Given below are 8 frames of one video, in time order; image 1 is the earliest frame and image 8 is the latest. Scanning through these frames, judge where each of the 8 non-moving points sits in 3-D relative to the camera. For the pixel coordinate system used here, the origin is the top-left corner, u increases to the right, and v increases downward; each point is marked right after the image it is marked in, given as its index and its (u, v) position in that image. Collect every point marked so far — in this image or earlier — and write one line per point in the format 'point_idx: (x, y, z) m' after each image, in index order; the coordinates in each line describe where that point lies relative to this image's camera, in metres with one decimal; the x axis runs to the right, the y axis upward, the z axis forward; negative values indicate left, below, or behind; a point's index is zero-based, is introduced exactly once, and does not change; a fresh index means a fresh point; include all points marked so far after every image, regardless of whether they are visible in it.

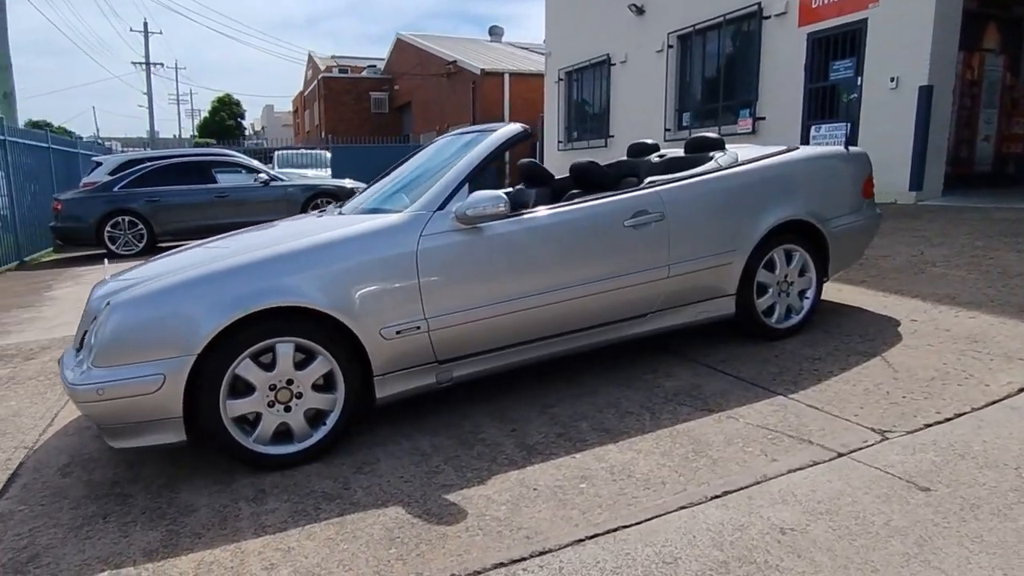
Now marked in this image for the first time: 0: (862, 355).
0: (+2.2, -0.4, +4.2) m
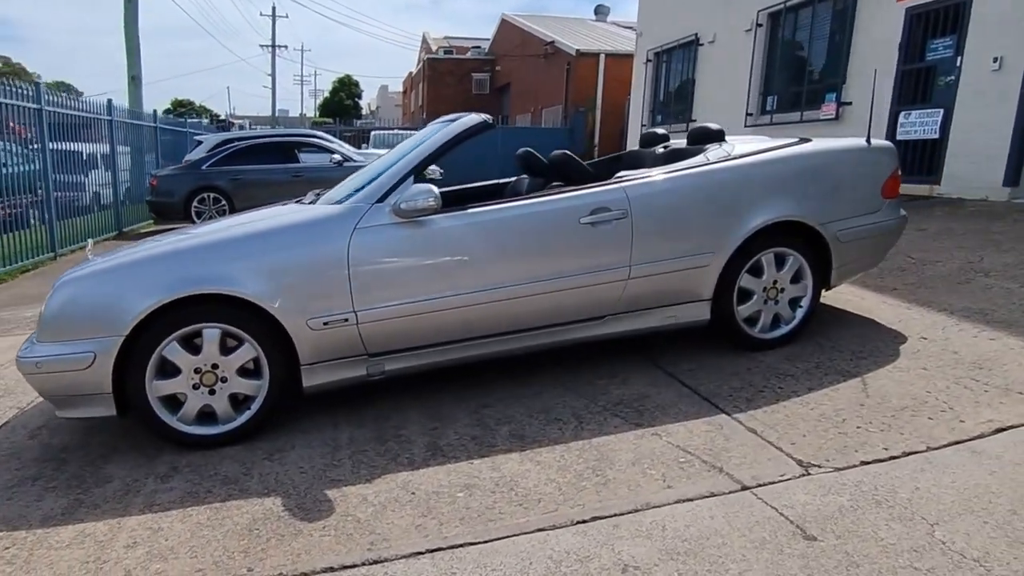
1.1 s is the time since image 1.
0: (+1.8, -0.5, +3.8) m
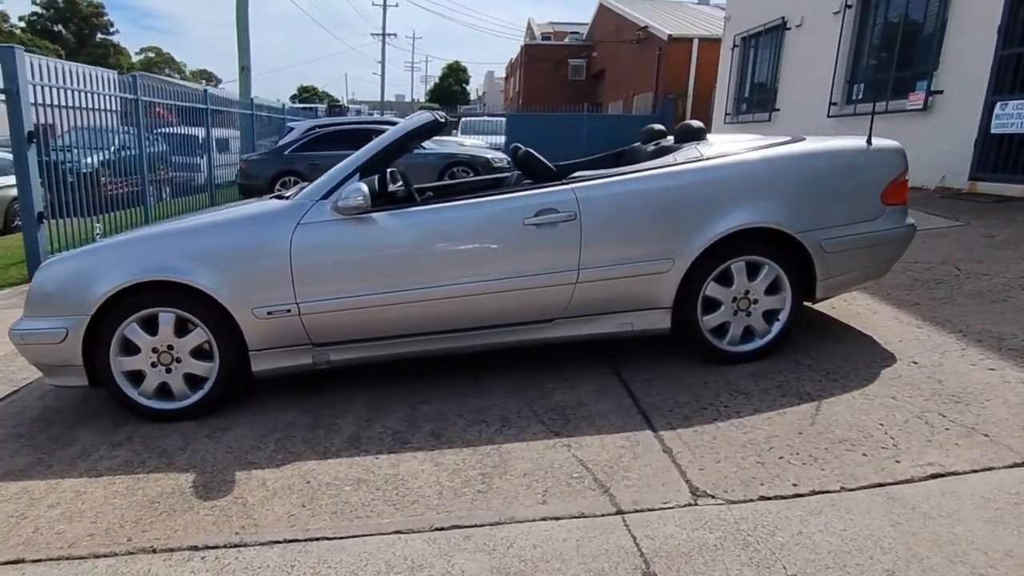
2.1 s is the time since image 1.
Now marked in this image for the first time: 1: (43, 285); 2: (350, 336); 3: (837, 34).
0: (+1.5, -0.6, +3.5) m
1: (-2.4, 0.0, +3.5) m
2: (-0.9, -0.3, +3.7) m
3: (+5.4, +4.2, +11.3) m
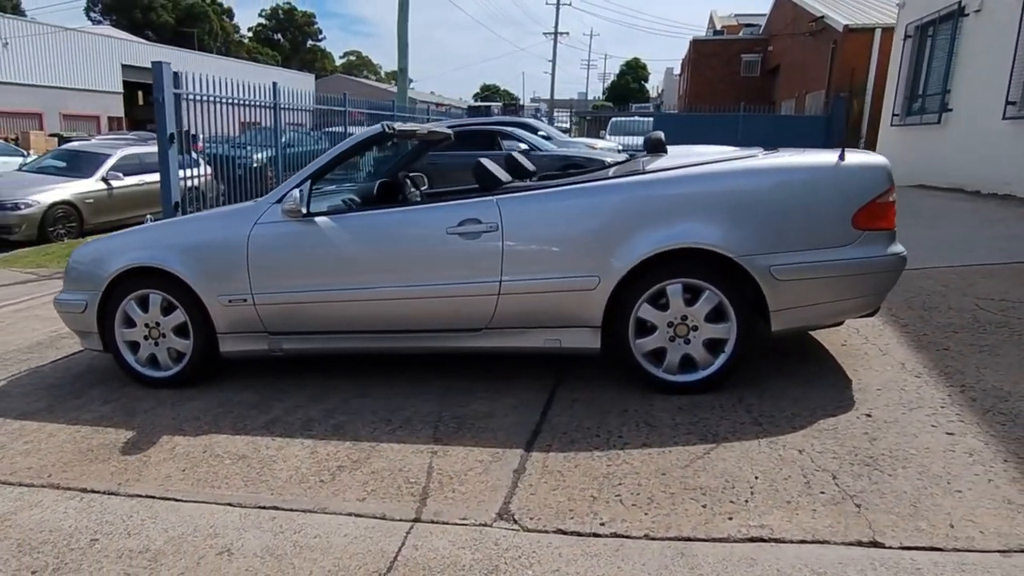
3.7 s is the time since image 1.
0: (+0.9, -0.7, +3.3) m
1: (-2.8, +0.2, +4.3) m
2: (-1.3, -0.2, +4.1) m
3: (+7.2, +3.8, +9.6) m
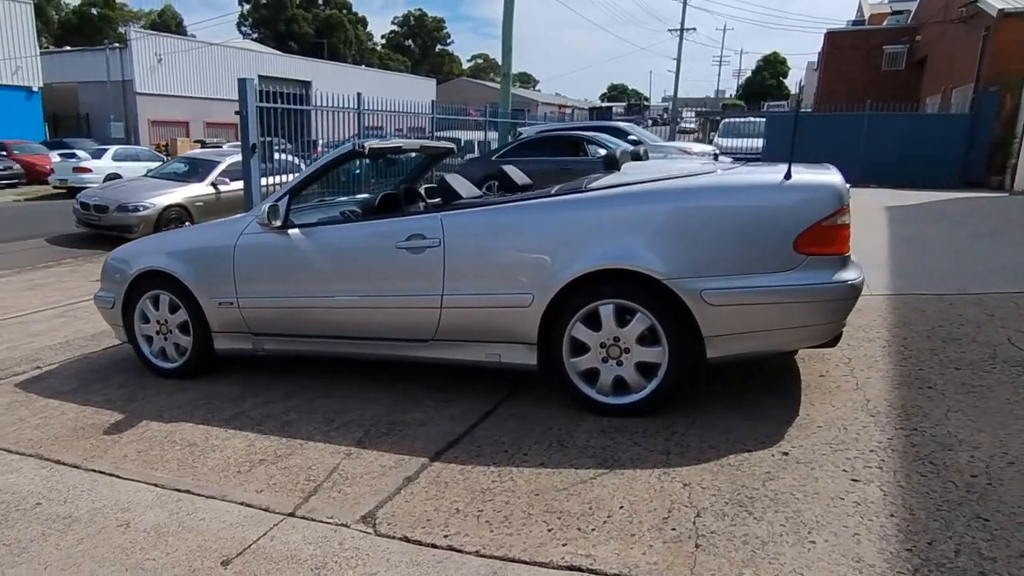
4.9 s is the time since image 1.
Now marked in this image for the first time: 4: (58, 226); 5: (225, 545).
0: (+0.4, -0.8, +3.3) m
1: (-3.0, +0.2, +5.0) m
2: (-1.5, -0.3, +4.5) m
3: (+8.0, +3.4, +8.2) m
4: (-7.6, +1.0, +11.4) m
5: (-1.2, -1.0, +2.8) m
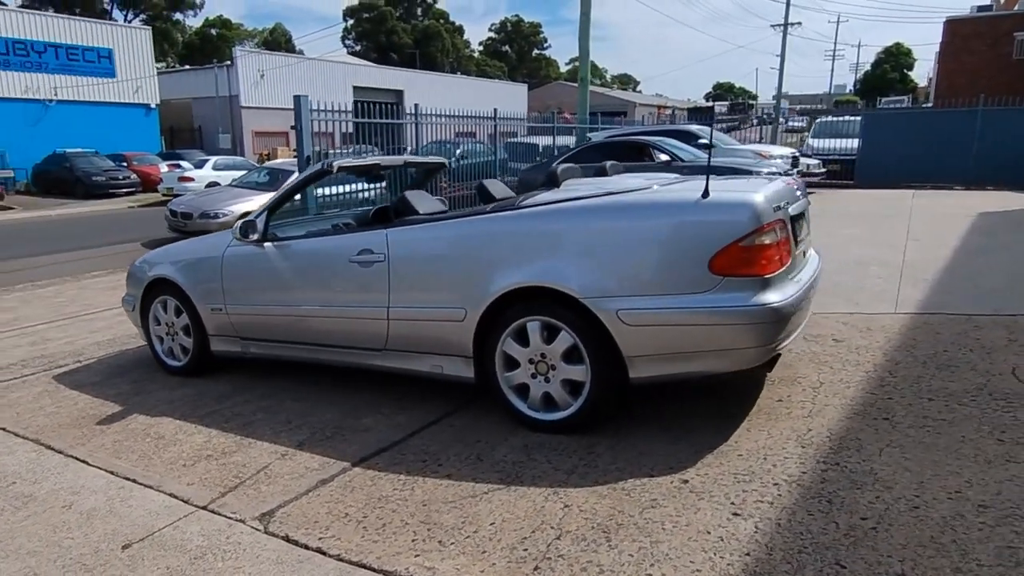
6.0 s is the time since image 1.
0: (0.0, -0.9, +3.3) m
1: (-3.1, +0.1, +5.6) m
2: (-1.8, -0.3, +4.8) m
3: (+8.3, +3.2, +7.0) m
4: (-6.6, +1.1, +12.6) m
5: (-1.7, -1.1, +3.1) m
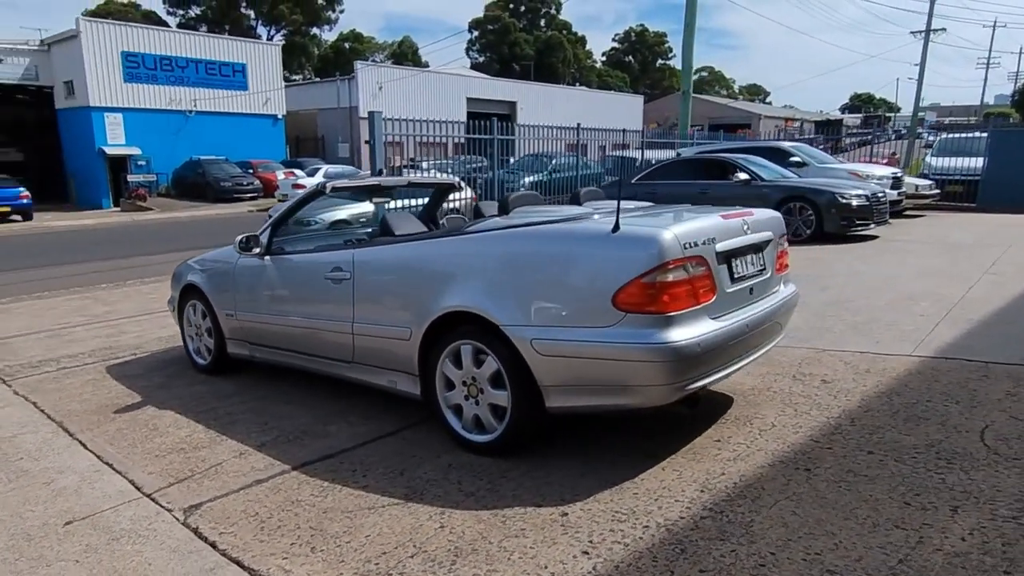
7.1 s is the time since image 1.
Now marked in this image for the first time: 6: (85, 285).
0: (-0.5, -1.1, +3.5) m
1: (-3.0, +0.1, +6.3) m
2: (-1.9, -0.4, +5.3) m
3: (+8.5, +2.6, +5.5) m
4: (-5.1, +1.1, +13.9) m
5: (-2.2, -1.1, +3.5) m
6: (-6.4, +0.1, +10.2) m
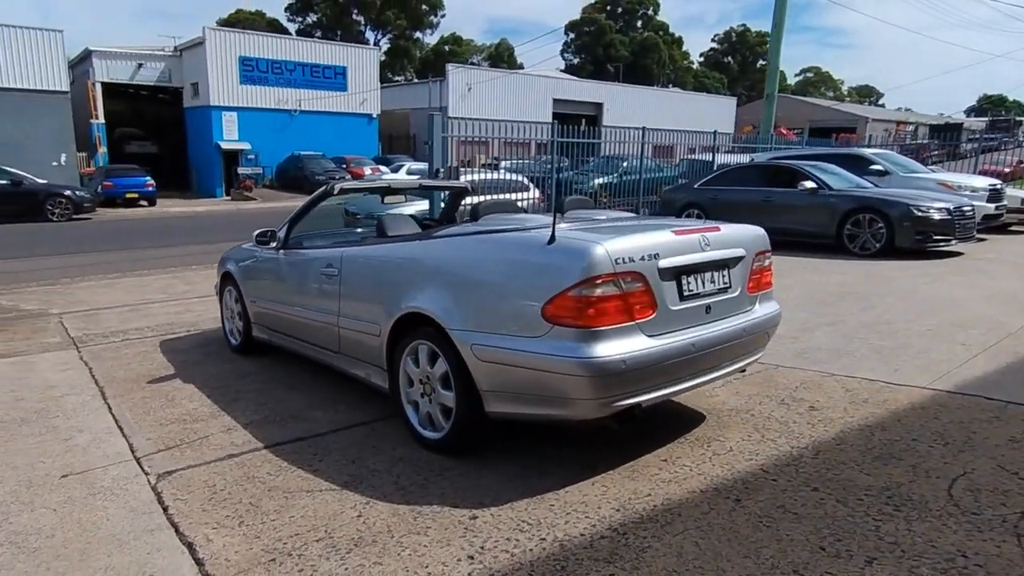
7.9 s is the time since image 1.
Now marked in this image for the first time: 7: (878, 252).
0: (-0.9, -1.0, +3.7) m
1: (-2.8, +0.3, +6.8) m
2: (-1.9, -0.3, +5.7) m
3: (+8.5, +2.1, +4.2) m
4: (-3.6, +1.3, +14.6) m
5: (-2.5, -1.1, +4.0) m
6: (-5.5, +0.3, +11.2) m
7: (+5.0, +0.5, +9.3) m
